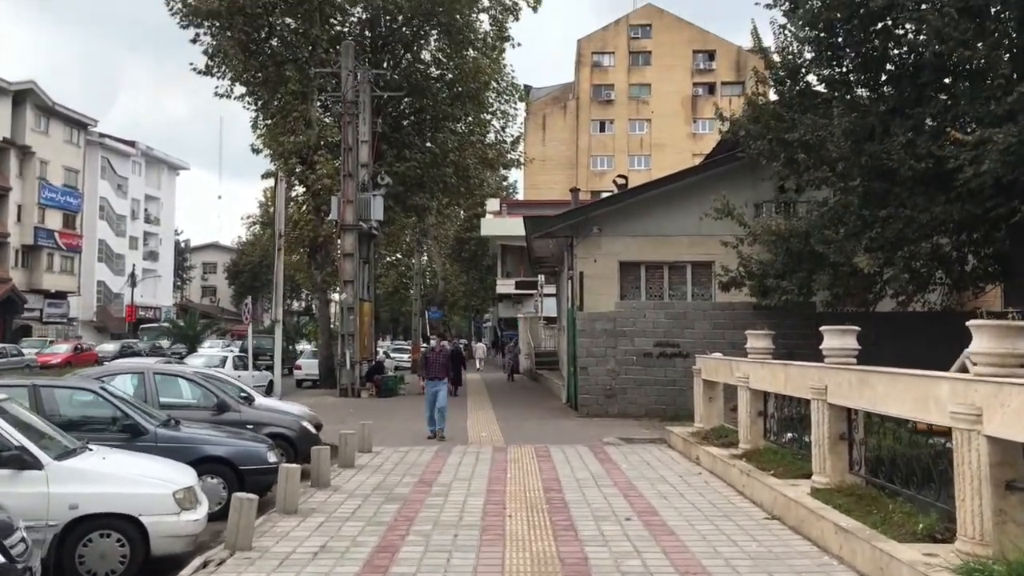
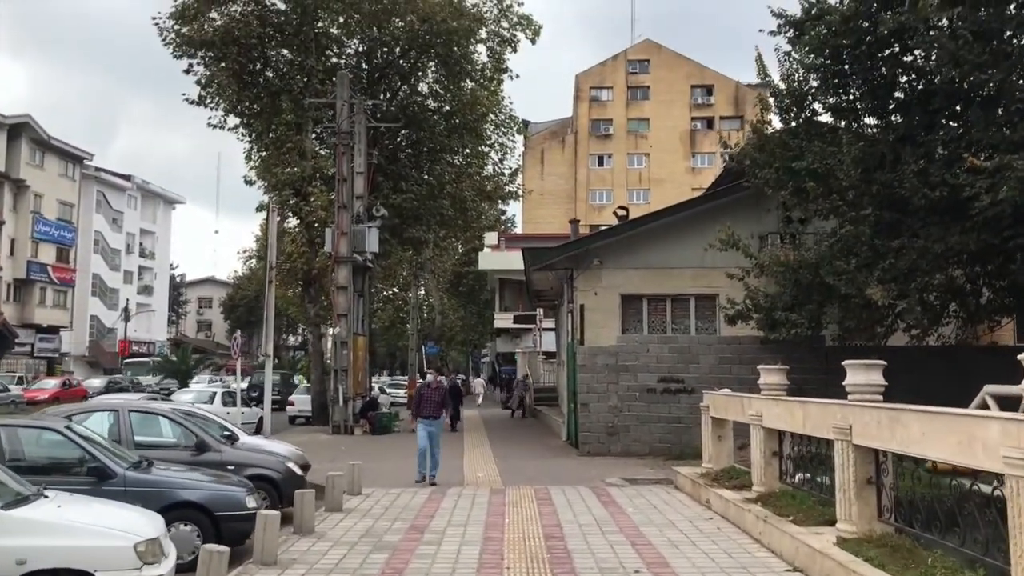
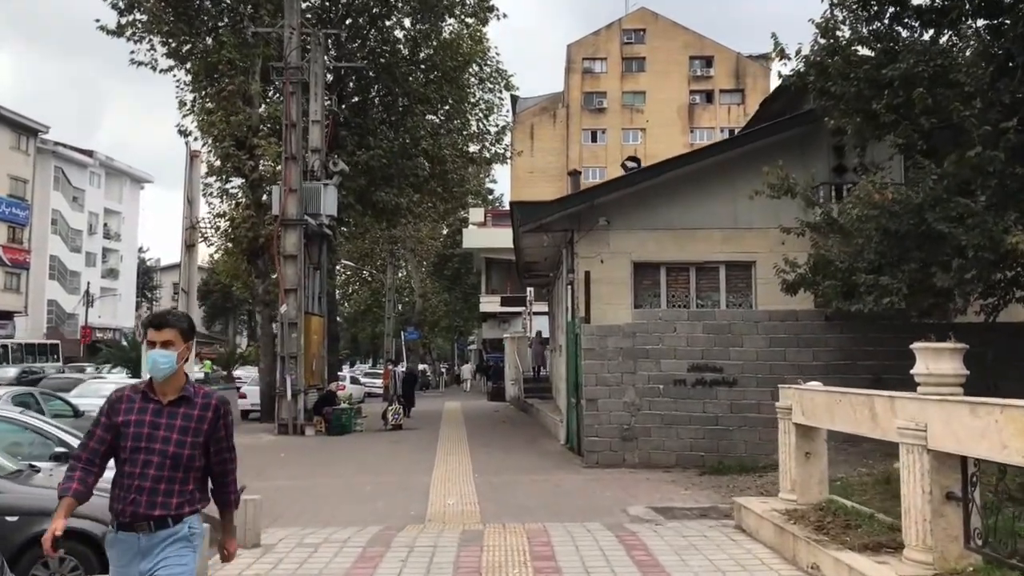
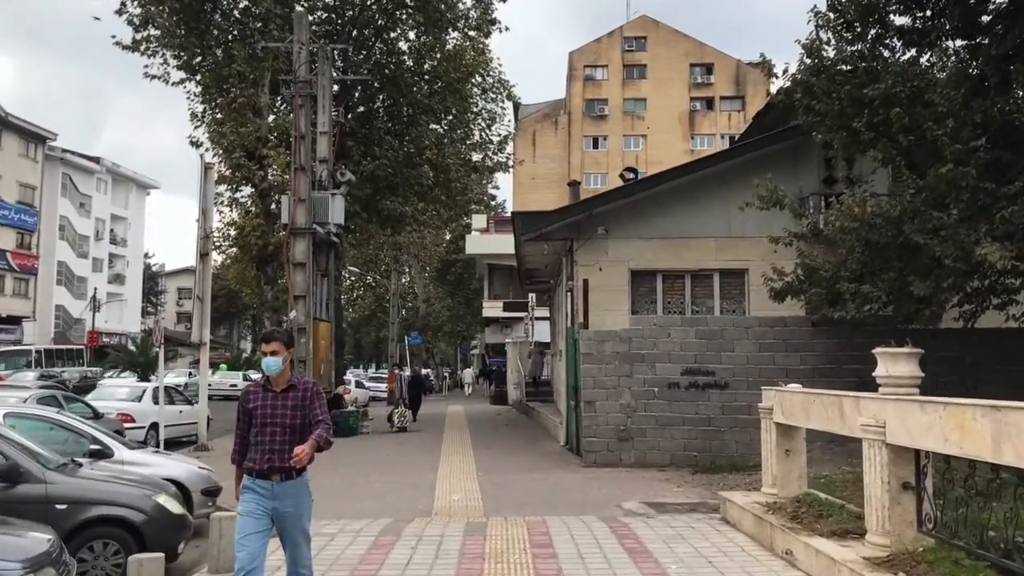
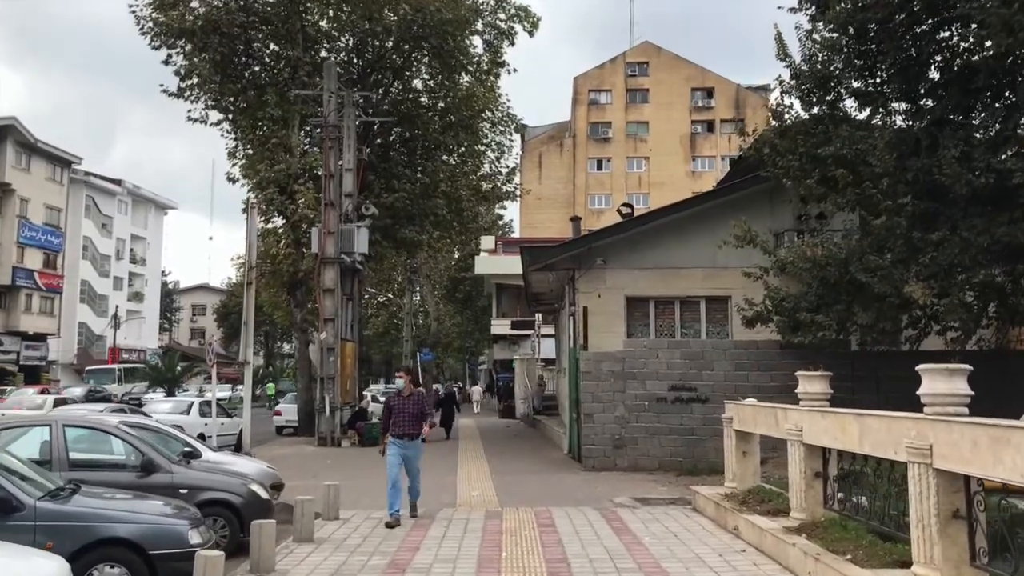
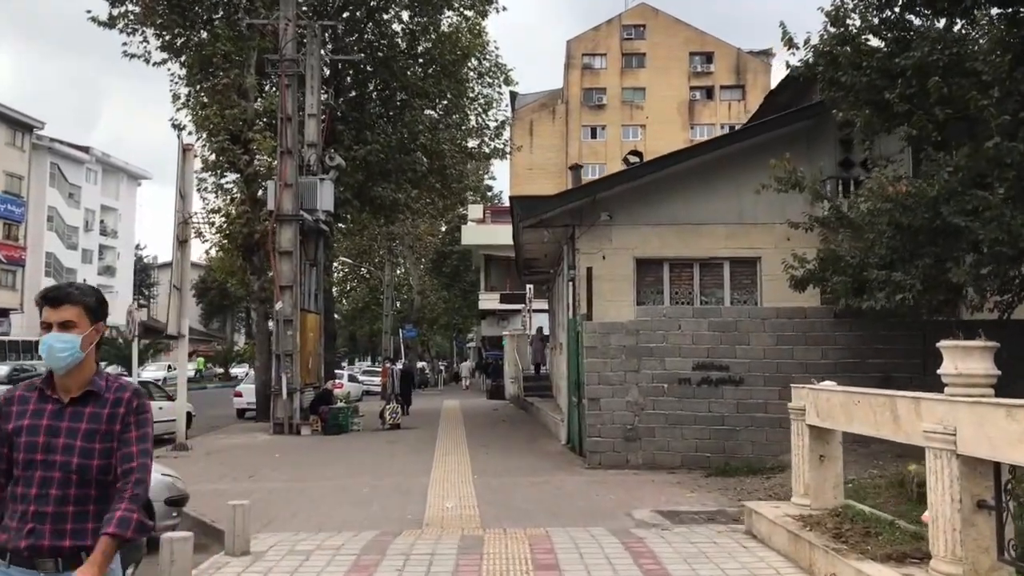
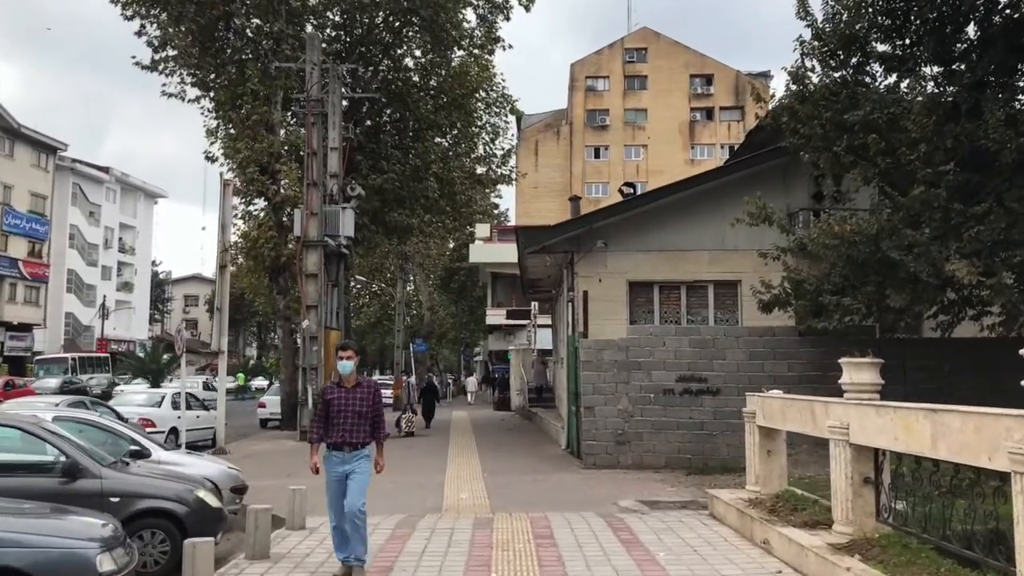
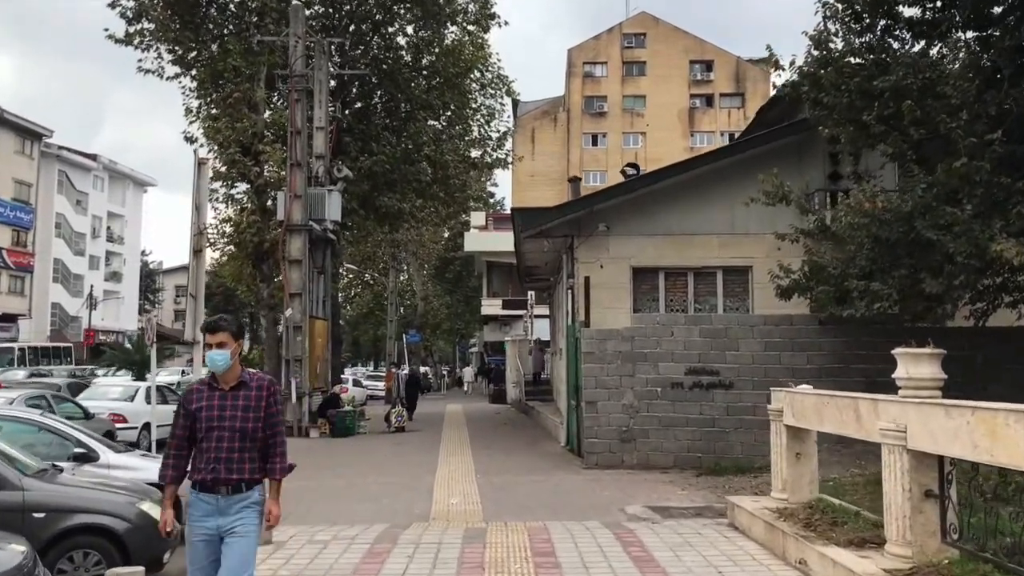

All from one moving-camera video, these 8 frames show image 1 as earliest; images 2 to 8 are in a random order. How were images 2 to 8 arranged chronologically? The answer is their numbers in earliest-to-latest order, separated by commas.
2, 5, 7, 4, 8, 3, 6
